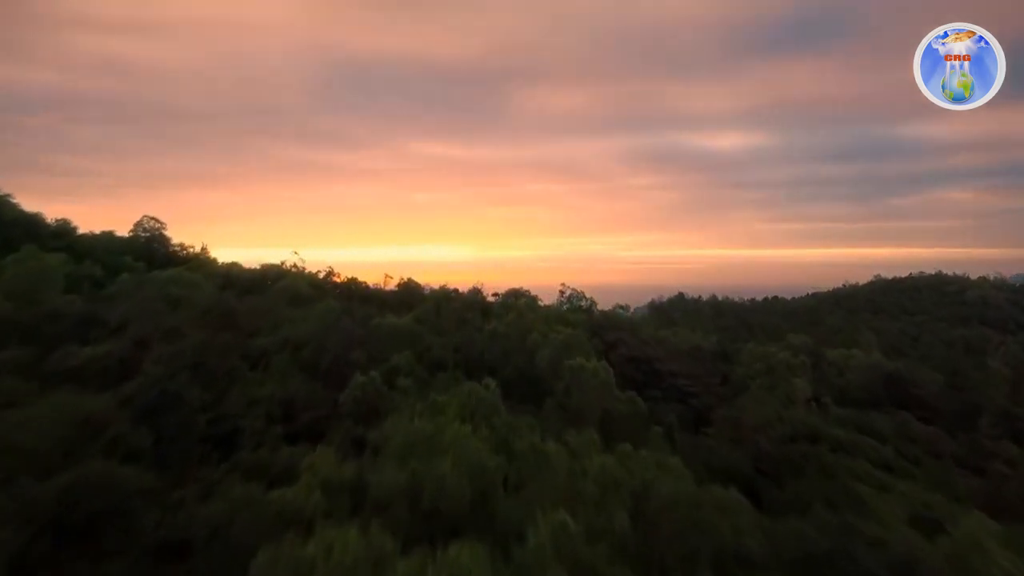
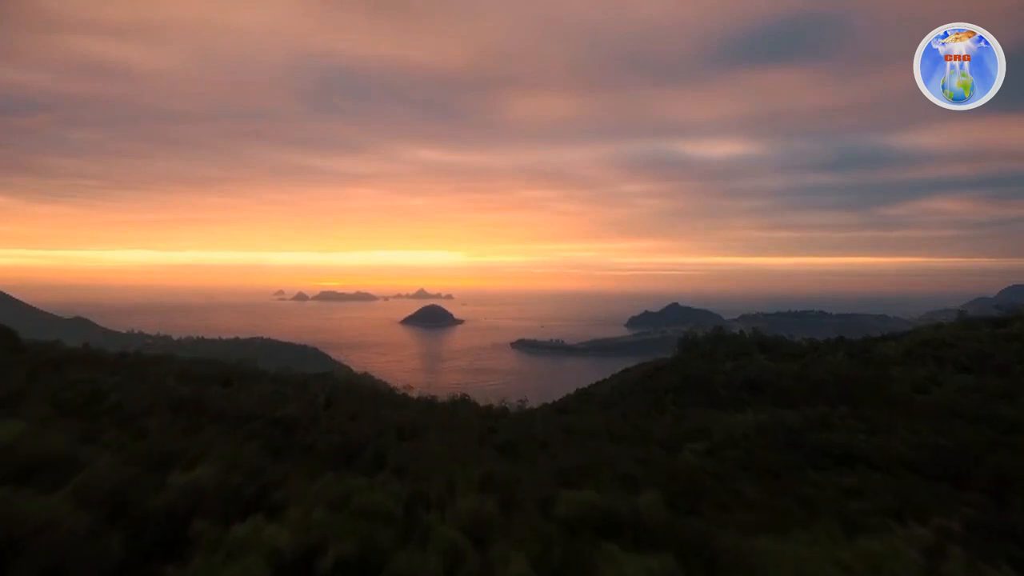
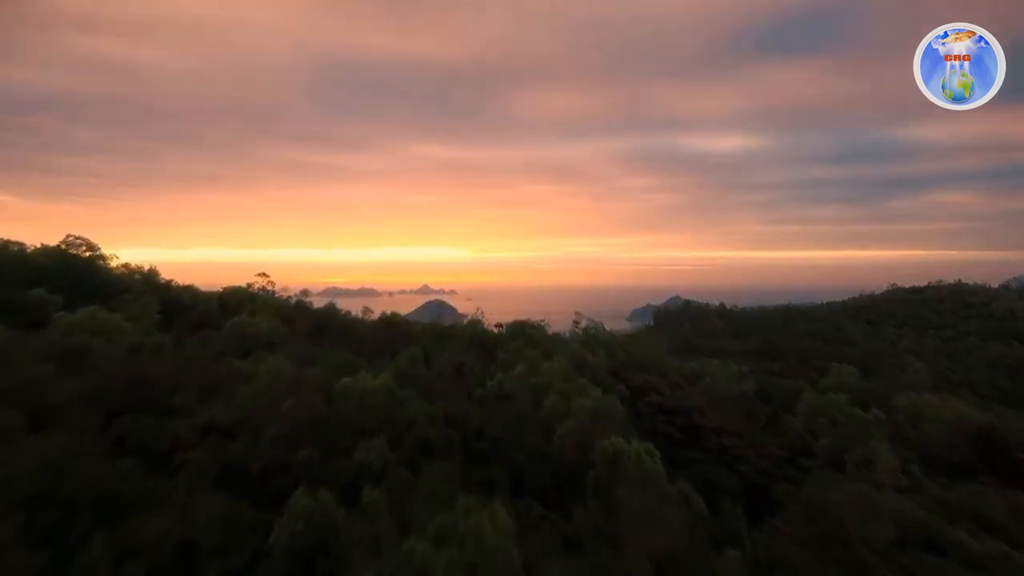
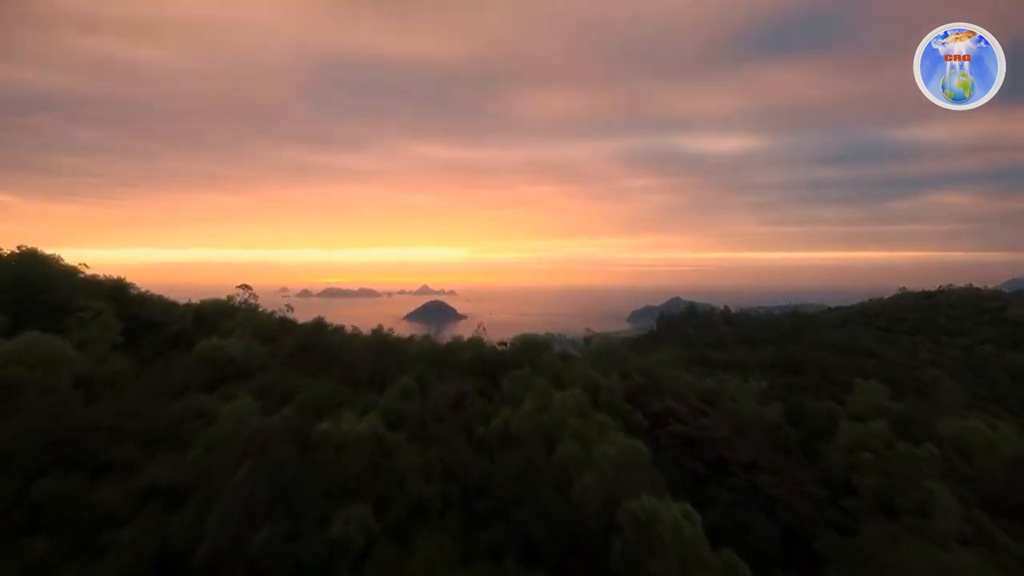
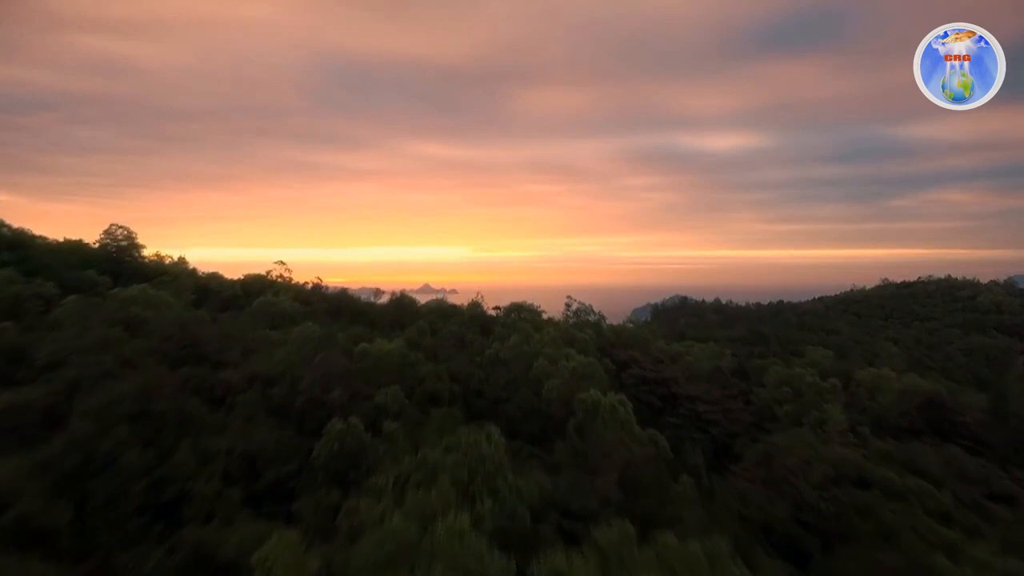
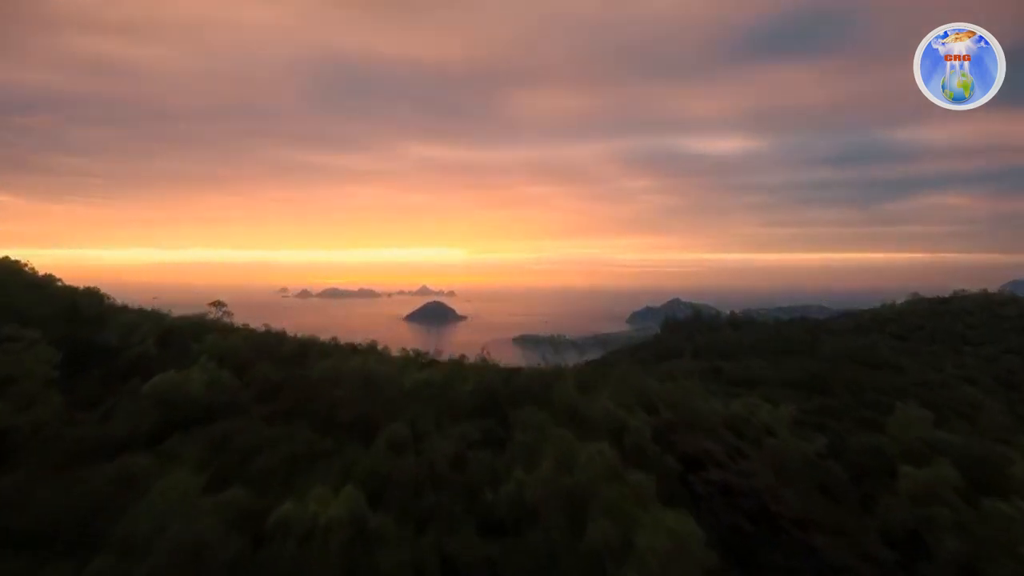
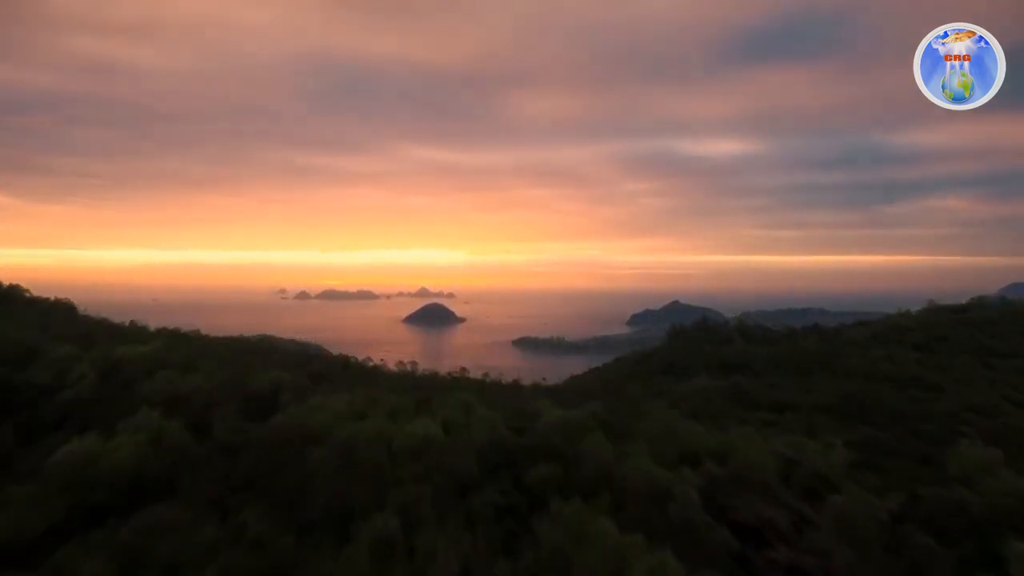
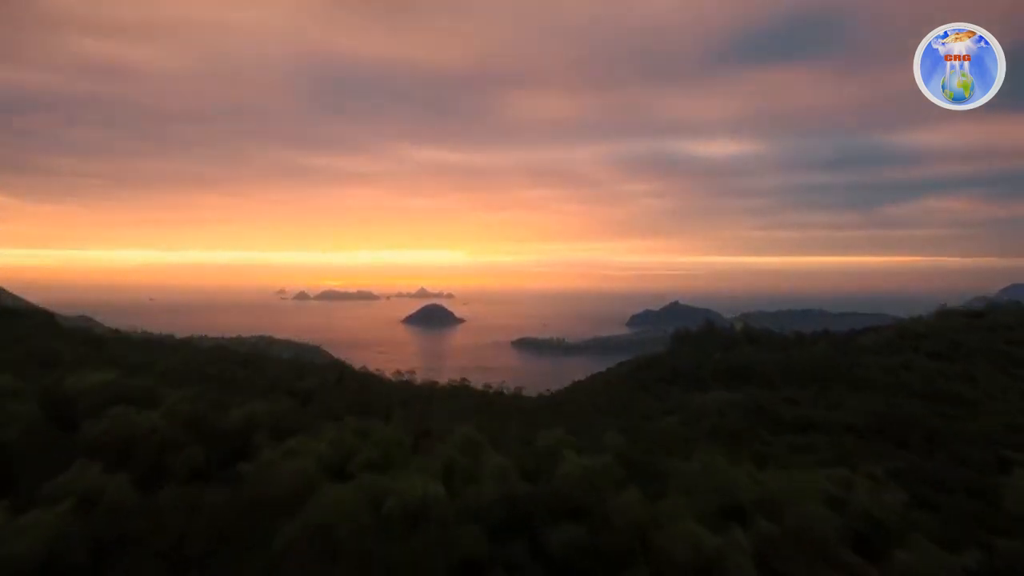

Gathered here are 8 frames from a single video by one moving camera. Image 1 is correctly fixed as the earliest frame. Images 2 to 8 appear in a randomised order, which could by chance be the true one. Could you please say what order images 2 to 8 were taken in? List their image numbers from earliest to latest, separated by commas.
5, 3, 4, 6, 7, 8, 2
